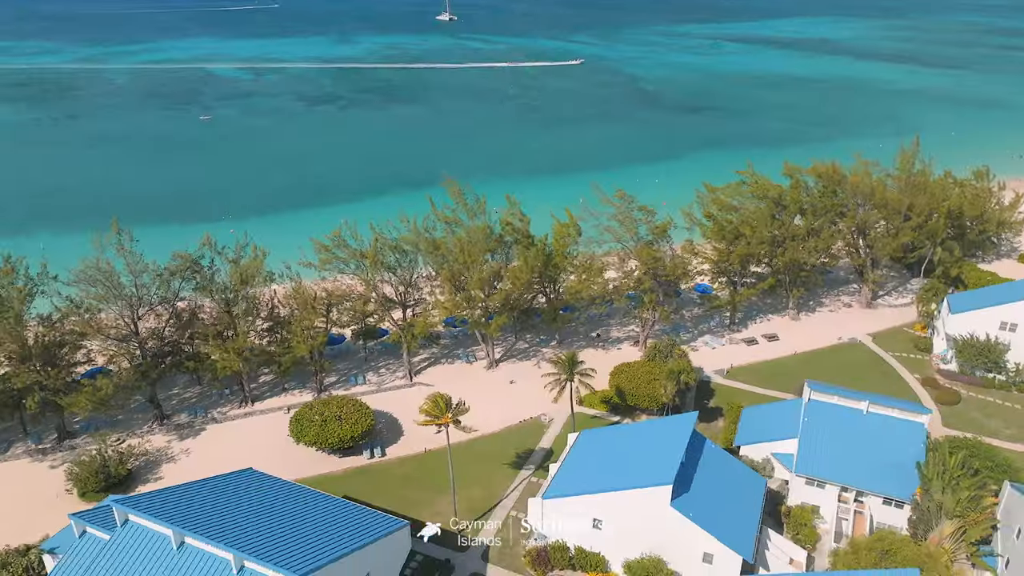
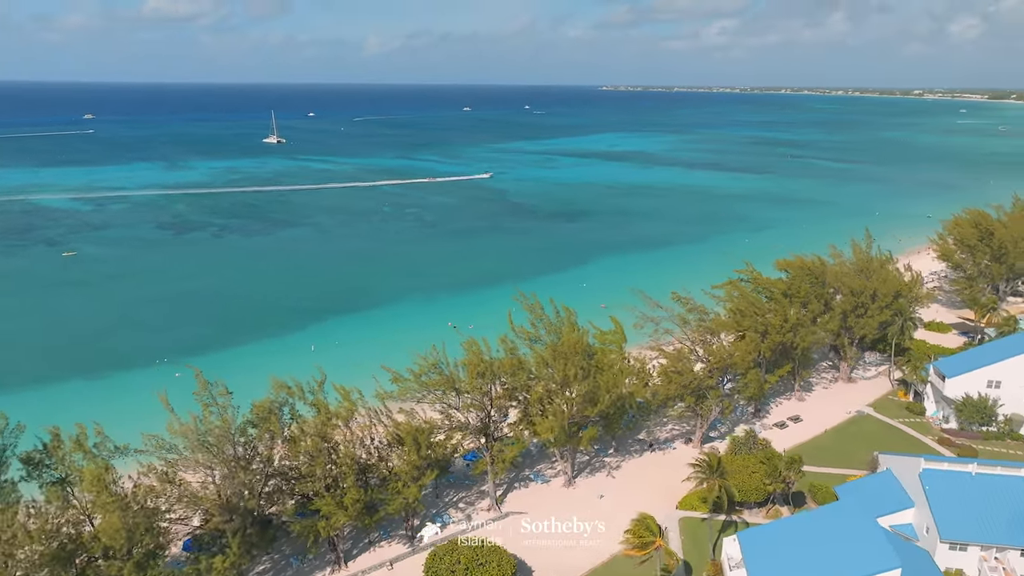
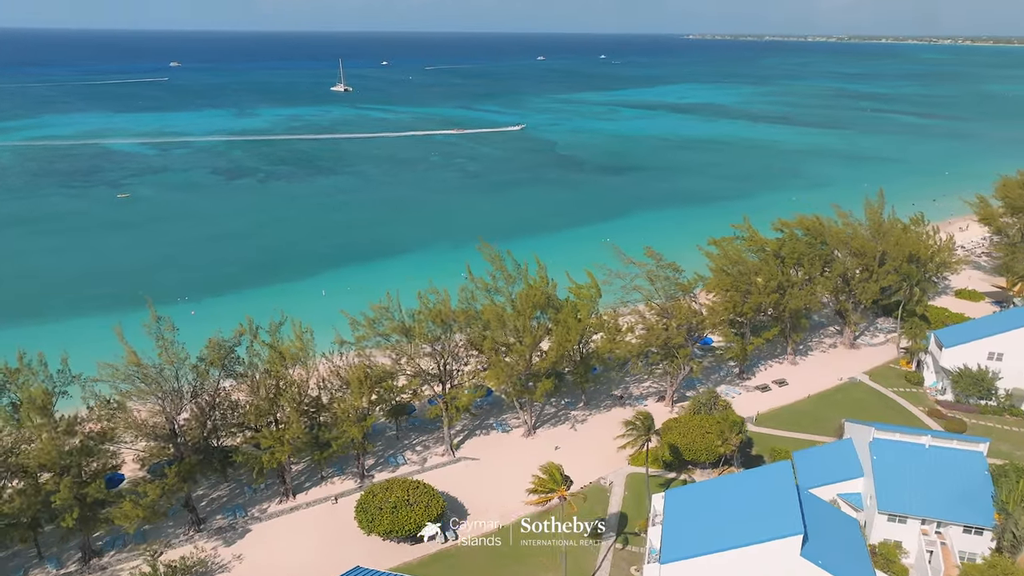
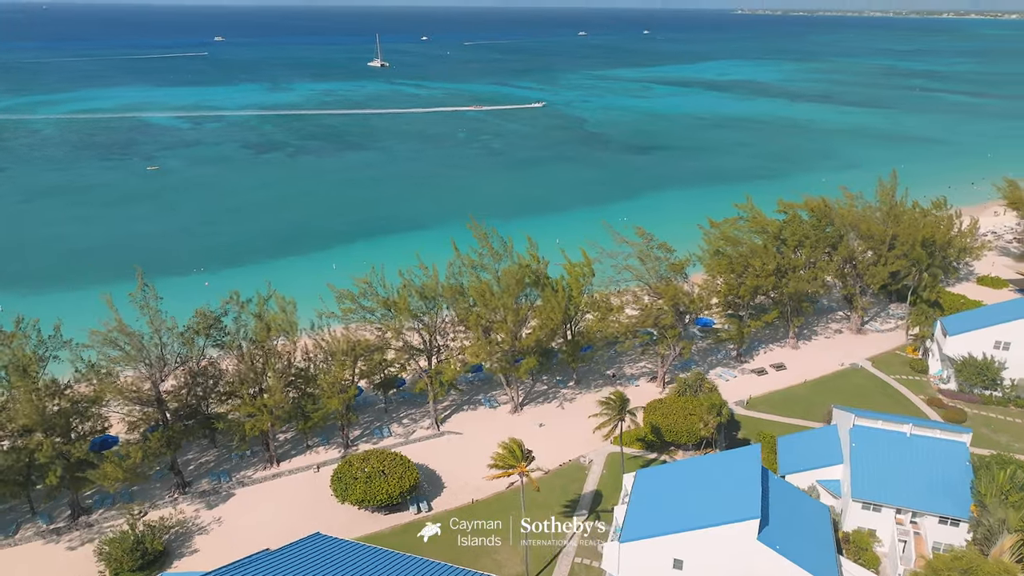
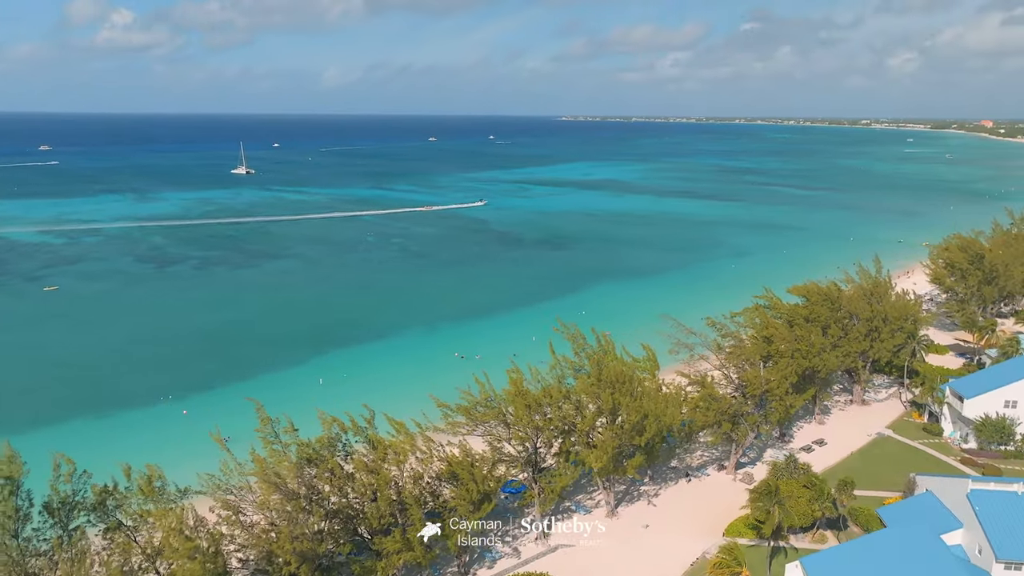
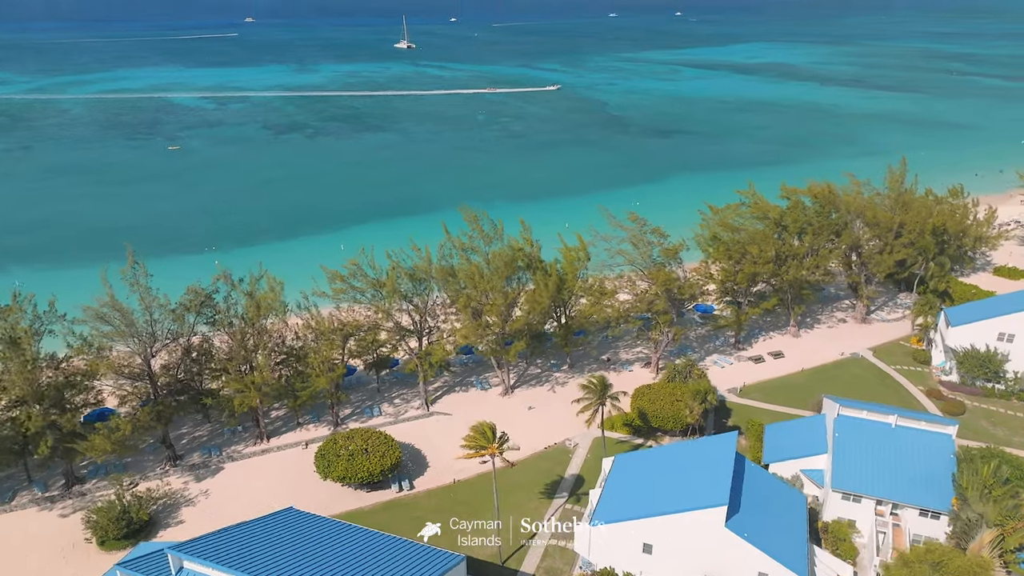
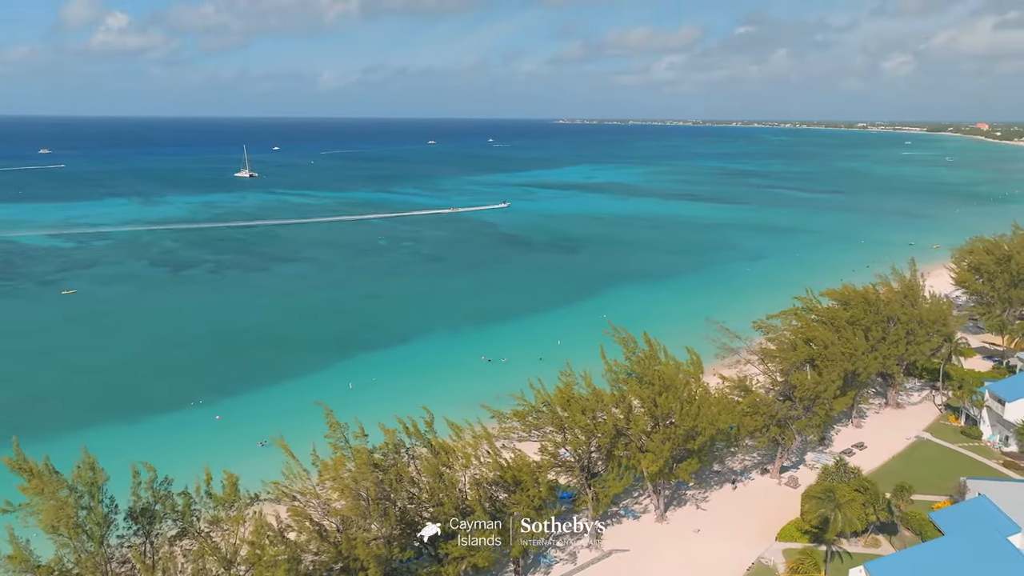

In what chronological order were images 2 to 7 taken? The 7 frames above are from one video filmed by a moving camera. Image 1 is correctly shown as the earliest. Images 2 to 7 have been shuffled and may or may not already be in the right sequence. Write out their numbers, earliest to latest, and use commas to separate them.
6, 4, 3, 2, 5, 7
